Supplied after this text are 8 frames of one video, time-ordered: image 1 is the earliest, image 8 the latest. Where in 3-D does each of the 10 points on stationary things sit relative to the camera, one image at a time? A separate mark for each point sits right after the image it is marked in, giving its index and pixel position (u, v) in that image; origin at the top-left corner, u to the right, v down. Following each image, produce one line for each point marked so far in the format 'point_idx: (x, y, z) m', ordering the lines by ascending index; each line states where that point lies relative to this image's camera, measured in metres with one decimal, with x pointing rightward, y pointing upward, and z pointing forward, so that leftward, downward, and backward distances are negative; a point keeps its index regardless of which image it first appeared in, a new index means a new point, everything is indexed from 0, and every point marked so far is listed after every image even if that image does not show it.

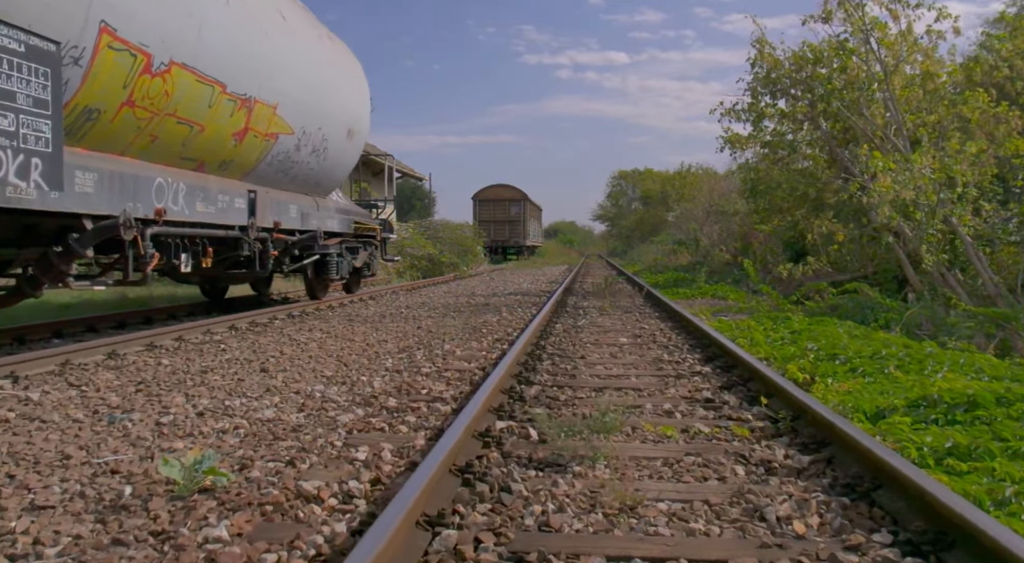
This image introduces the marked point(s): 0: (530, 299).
0: (+0.3, -0.3, +15.5) m
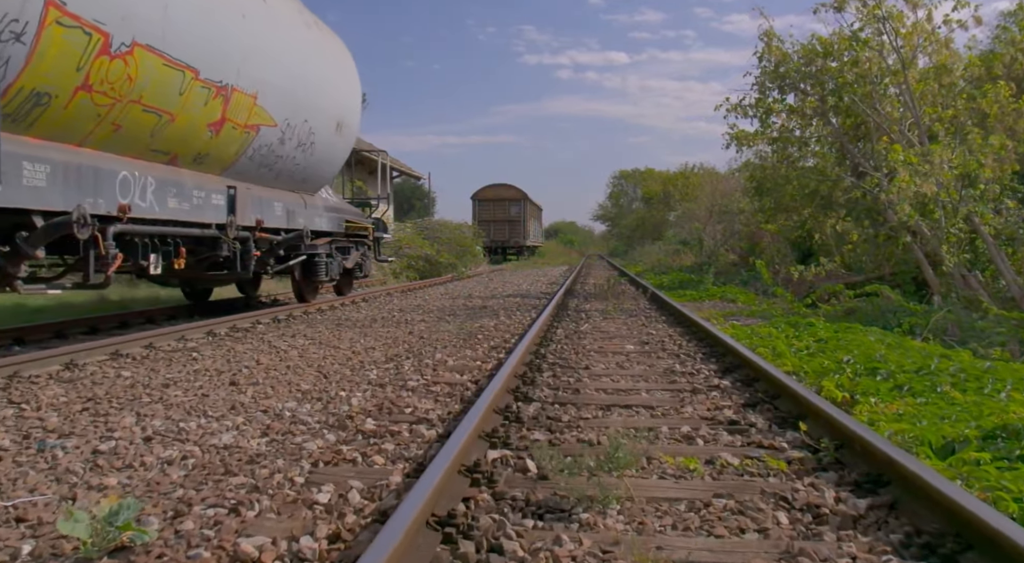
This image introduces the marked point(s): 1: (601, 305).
0: (+0.3, -0.4, +14.9) m
1: (+1.5, -0.4, +13.7) m
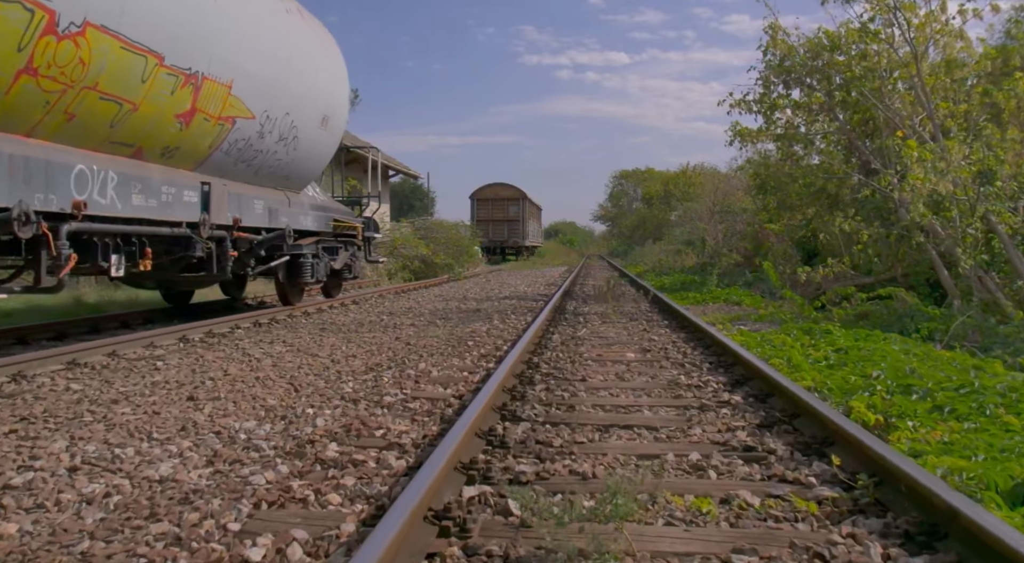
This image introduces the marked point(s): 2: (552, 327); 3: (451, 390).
0: (+0.2, -0.4, +14.3) m
1: (+1.4, -0.4, +13.1) m
2: (+0.5, -0.5, +10.1) m
3: (-0.4, -0.7, +5.6) m
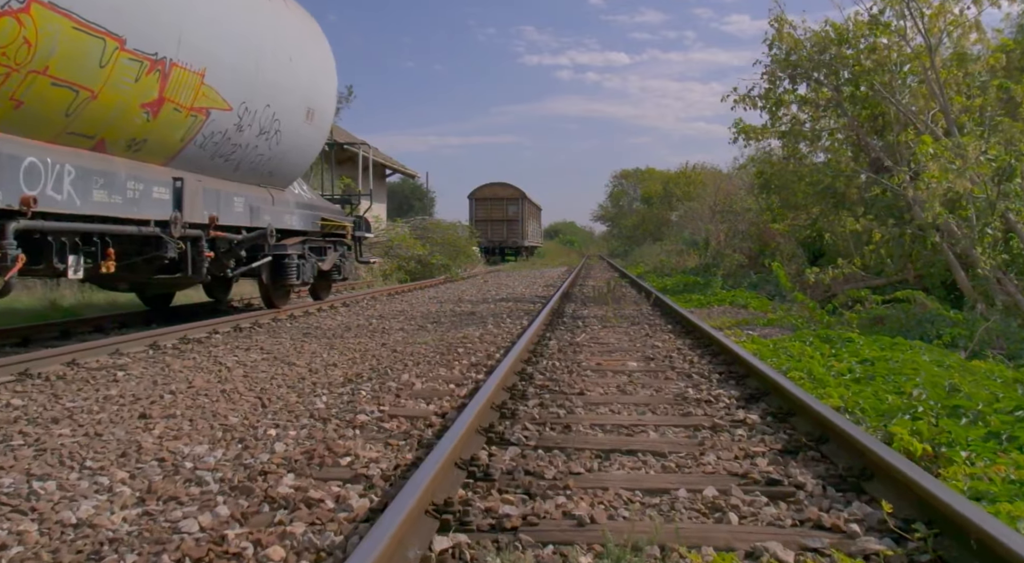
0: (+0.2, -0.4, +13.7) m
1: (+1.3, -0.4, +12.5) m
2: (+0.4, -0.6, +9.5) m
3: (-0.5, -0.8, +5.1) m
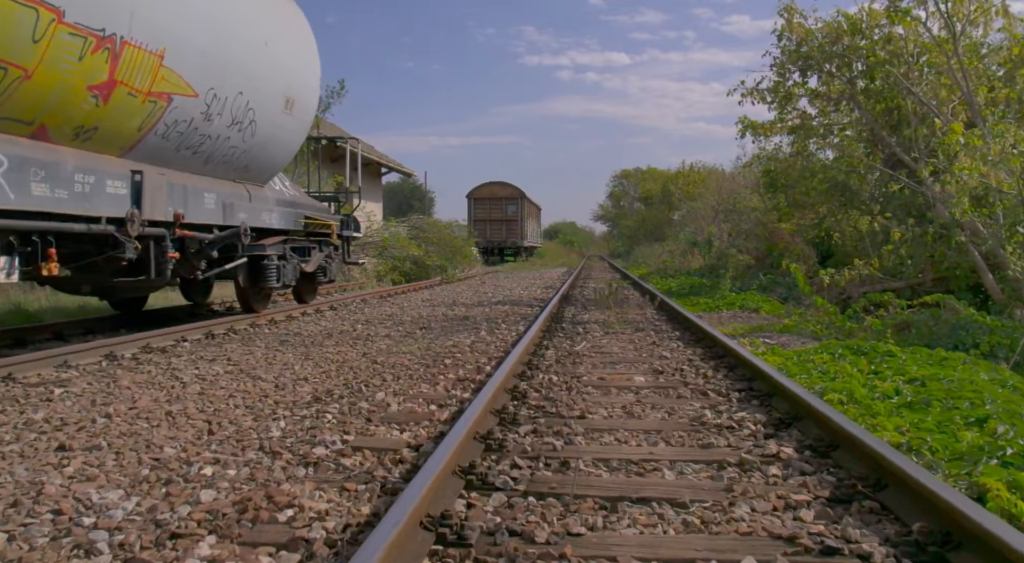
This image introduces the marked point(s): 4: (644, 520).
0: (+0.1, -0.4, +13.0) m
1: (+1.3, -0.5, +11.8) m
2: (+0.4, -0.6, +8.7) m
3: (-0.5, -0.8, +4.3) m
4: (+0.5, -0.9, +3.0) m
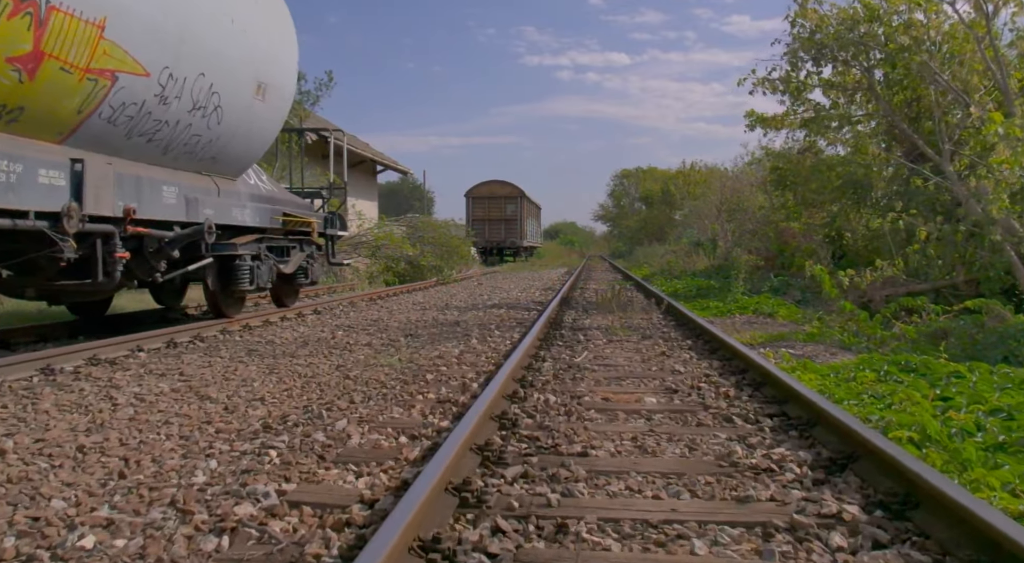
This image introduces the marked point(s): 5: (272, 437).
0: (+0.1, -0.5, +12.1) m
1: (+1.2, -0.5, +10.9) m
2: (+0.3, -0.6, +7.8) m
3: (-0.6, -0.8, +3.4) m
4: (+0.4, -0.9, +2.1) m
5: (-1.2, -0.8, +4.3) m
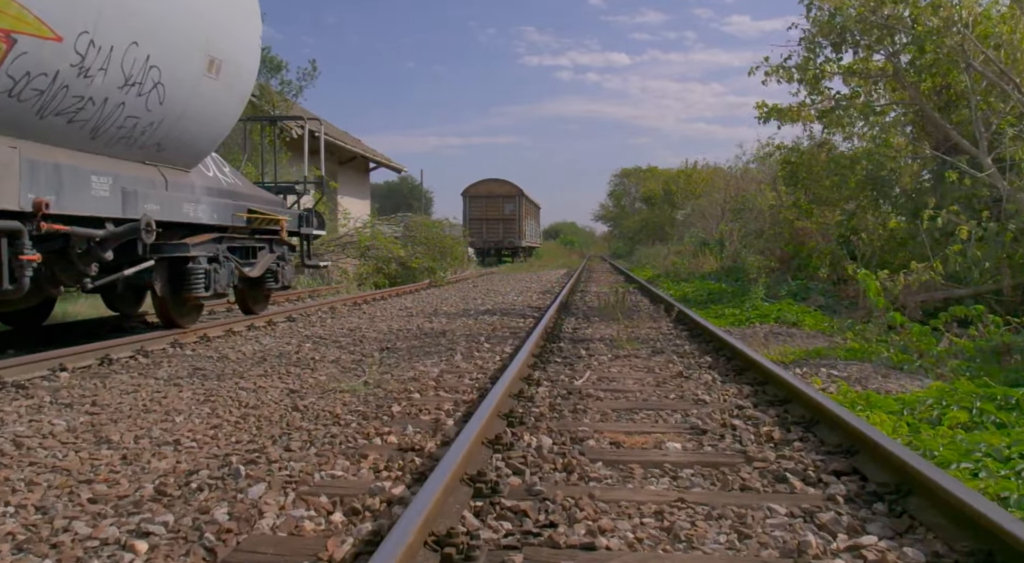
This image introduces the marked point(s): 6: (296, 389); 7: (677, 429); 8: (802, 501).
0: (0.0, -0.5, +10.9) m
1: (+1.1, -0.6, +9.7) m
2: (+0.2, -0.7, +6.7) m
3: (-0.7, -0.9, +2.2) m
4: (+0.3, -0.9, +0.9) m
5: (-1.3, -0.9, +3.1) m
6: (-1.5, -0.8, +6.0) m
7: (+0.9, -0.8, +4.5) m
8: (+1.1, -0.8, +3.2) m
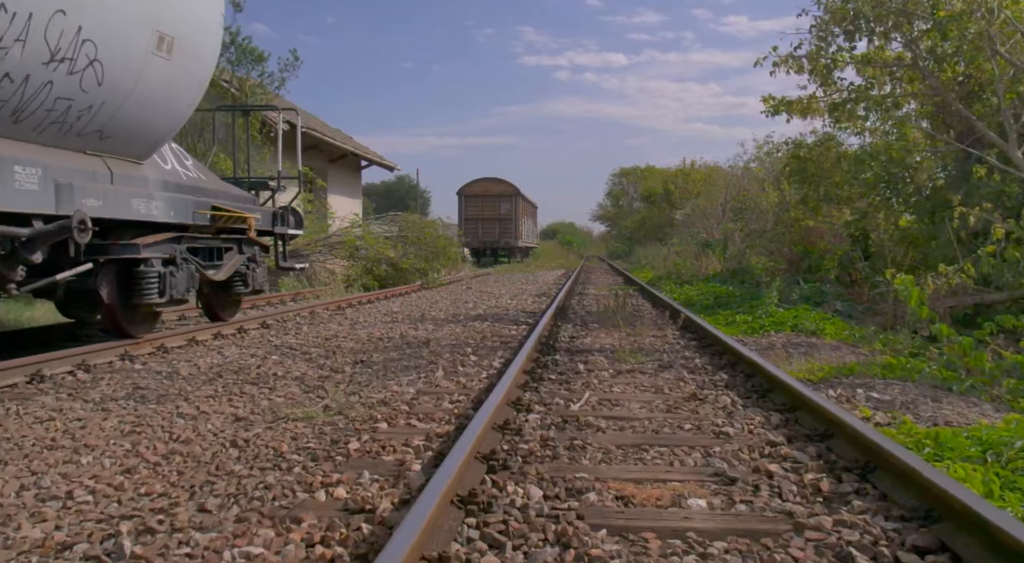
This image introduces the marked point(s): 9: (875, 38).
0: (-0.1, -0.6, +10.0) m
1: (+1.0, -0.6, +8.8) m
2: (+0.1, -0.7, +5.8) m
3: (-0.8, -0.9, +1.4) m
4: (+0.3, -1.0, +0.1) m
5: (-1.4, -0.9, +2.2) m
6: (-1.6, -0.8, +5.1) m
7: (+0.8, -0.8, +3.6) m
8: (+1.0, -0.9, +2.3) m
9: (+5.6, +3.7, +12.7) m
